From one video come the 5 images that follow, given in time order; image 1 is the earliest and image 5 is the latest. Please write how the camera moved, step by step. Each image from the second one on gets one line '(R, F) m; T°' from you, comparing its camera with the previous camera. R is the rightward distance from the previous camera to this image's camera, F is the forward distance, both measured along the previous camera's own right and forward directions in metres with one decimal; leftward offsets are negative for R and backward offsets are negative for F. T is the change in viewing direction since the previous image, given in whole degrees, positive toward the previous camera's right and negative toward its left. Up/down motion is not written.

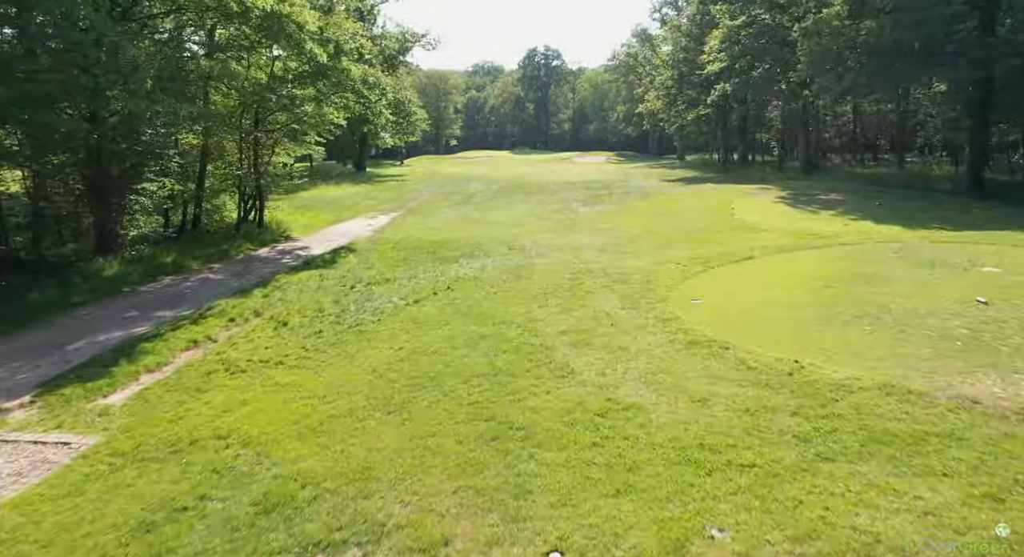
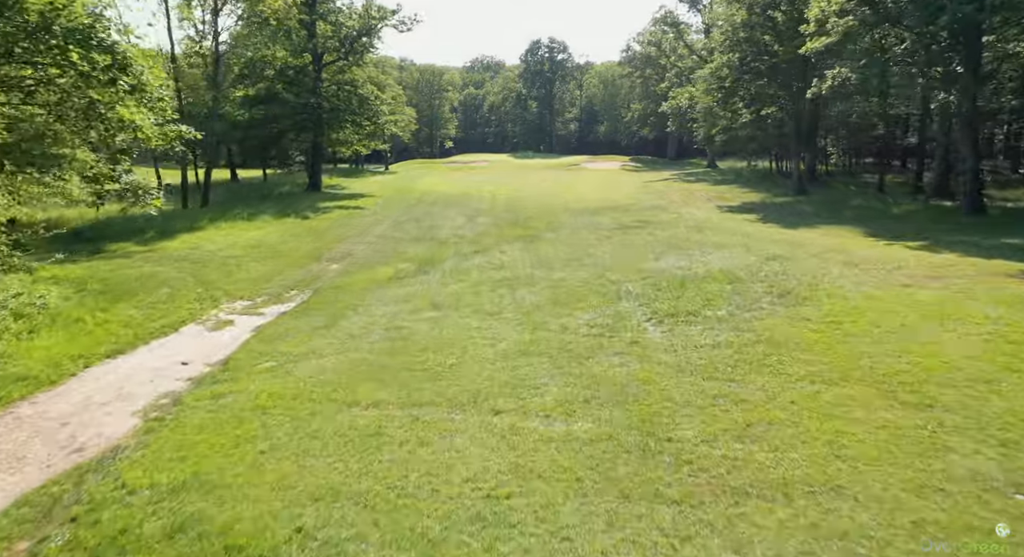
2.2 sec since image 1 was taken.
(+0.2, +10.2) m; 0°
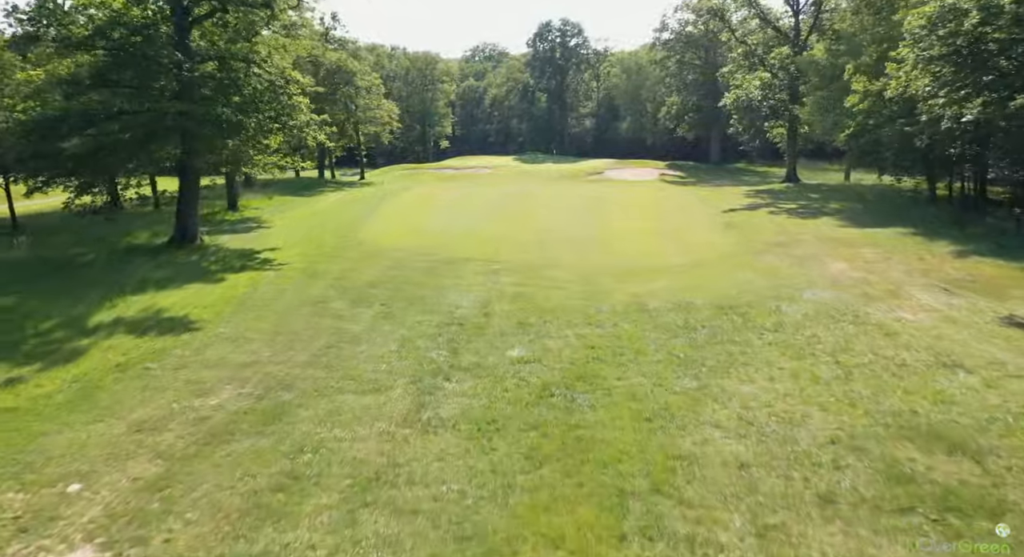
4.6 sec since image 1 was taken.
(-0.2, +16.0) m; 0°
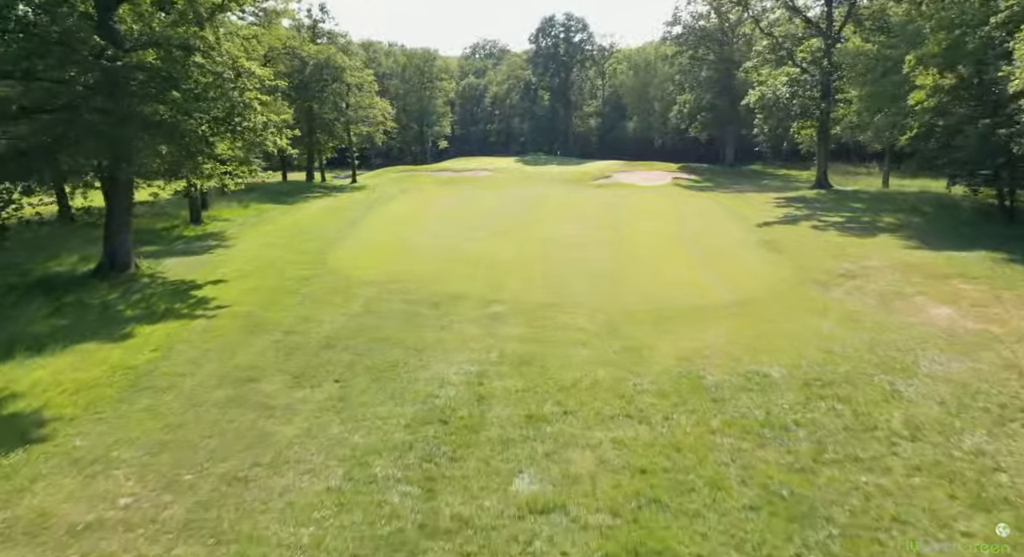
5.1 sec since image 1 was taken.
(-0.1, +4.4) m; 0°
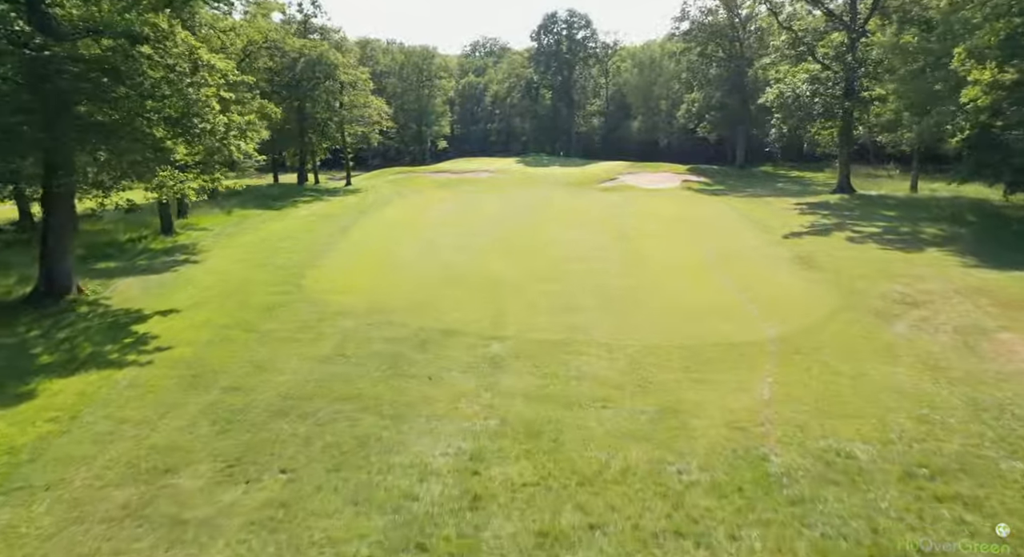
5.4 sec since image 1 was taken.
(-0.1, +2.8) m; 0°
